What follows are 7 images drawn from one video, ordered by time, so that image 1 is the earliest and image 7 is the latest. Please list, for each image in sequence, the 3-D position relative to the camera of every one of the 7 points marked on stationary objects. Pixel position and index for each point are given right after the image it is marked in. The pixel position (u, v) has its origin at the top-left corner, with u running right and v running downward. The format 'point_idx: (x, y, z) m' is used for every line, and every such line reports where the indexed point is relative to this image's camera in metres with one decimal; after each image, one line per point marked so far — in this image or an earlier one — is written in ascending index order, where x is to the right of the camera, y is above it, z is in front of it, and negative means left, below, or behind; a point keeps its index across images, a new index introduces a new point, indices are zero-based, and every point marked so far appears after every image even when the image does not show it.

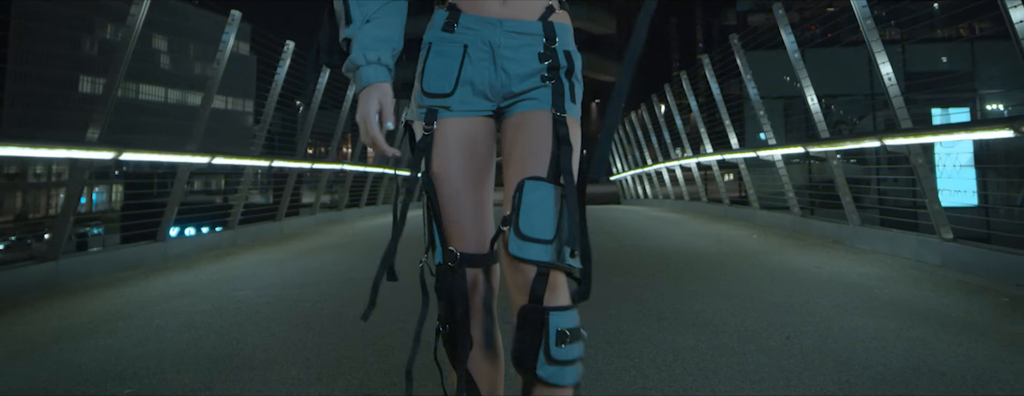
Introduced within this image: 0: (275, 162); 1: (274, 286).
0: (-3.3, +0.5, +10.2) m
1: (-1.6, -0.6, +4.9) m
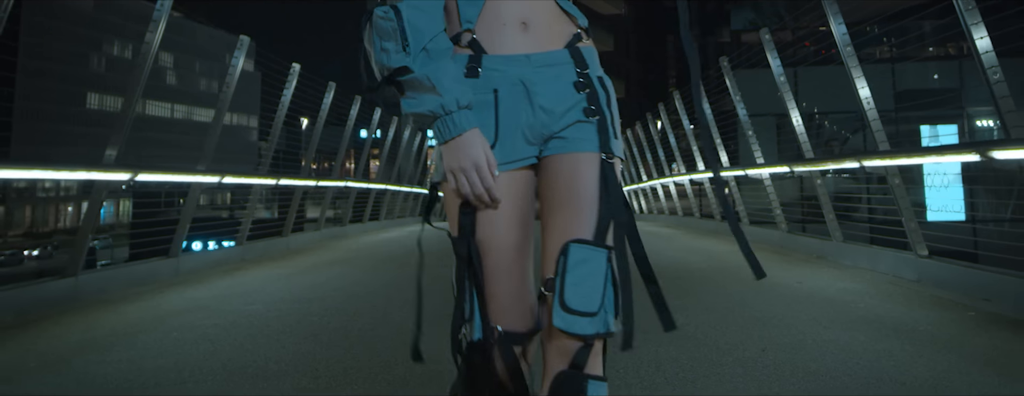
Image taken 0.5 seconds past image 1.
0: (-3.3, +0.3, +10.4) m
1: (-1.6, -0.7, +5.2) m
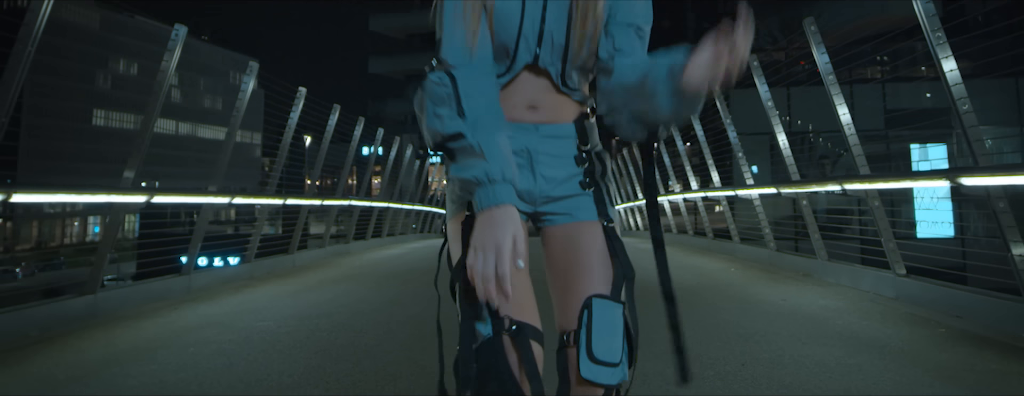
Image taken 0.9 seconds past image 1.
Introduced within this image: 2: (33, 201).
0: (-3.3, 0.0, +10.7) m
1: (-1.7, -0.9, +5.4) m
2: (-3.6, 0.0, +5.5) m
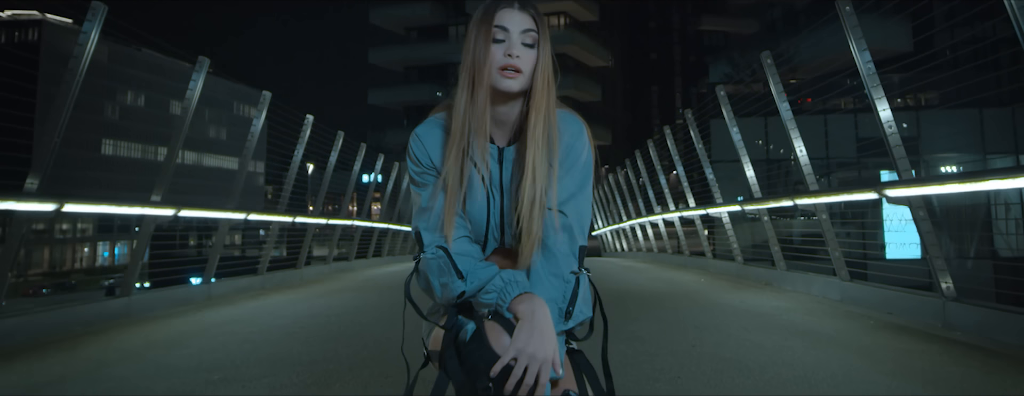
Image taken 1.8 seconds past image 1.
0: (-3.4, -0.3, +11.4) m
1: (-1.8, -1.0, +6.1) m
2: (-3.7, -0.1, +6.1) m
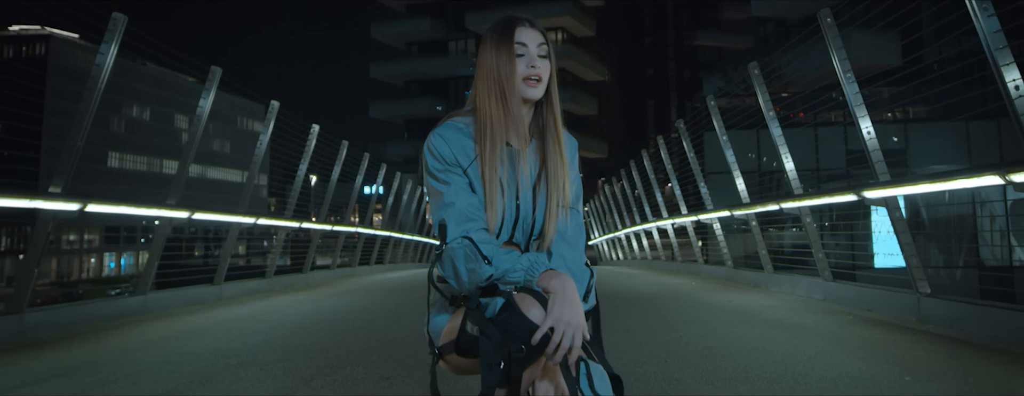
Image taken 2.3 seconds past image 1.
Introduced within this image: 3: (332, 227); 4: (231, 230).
0: (-3.4, -0.5, +11.7) m
1: (-1.8, -1.0, +6.4) m
2: (-3.7, -0.1, +6.4) m
3: (-3.3, -0.5, +13.1) m
4: (-3.8, -0.4, +9.6) m
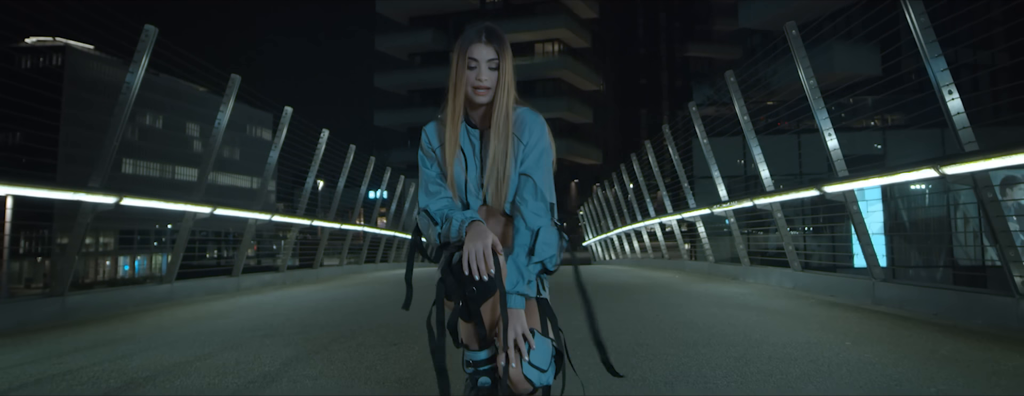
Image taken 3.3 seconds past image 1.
0: (-3.5, -0.5, +12.3) m
1: (-1.8, -1.0, +6.9) m
2: (-3.7, -0.1, +7.0) m
3: (-3.4, -0.6, +13.7) m
4: (-3.8, -0.4, +10.2) m
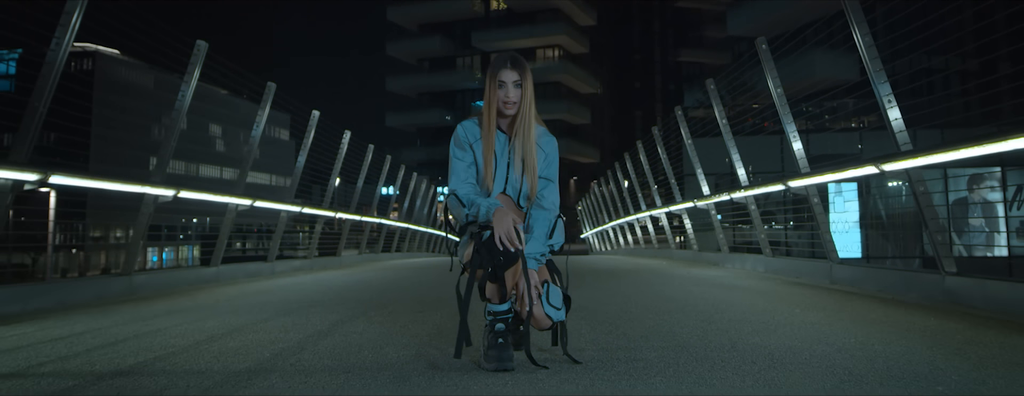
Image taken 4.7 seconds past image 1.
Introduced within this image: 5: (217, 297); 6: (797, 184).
0: (-3.4, -0.4, +13.2) m
1: (-1.8, -0.9, +7.9) m
2: (-3.7, 0.0, +8.0) m
3: (-3.3, -0.5, +14.7) m
4: (-3.8, -0.4, +11.2) m
5: (-2.7, -0.9, +6.6) m
6: (+2.9, +0.1, +7.3) m
